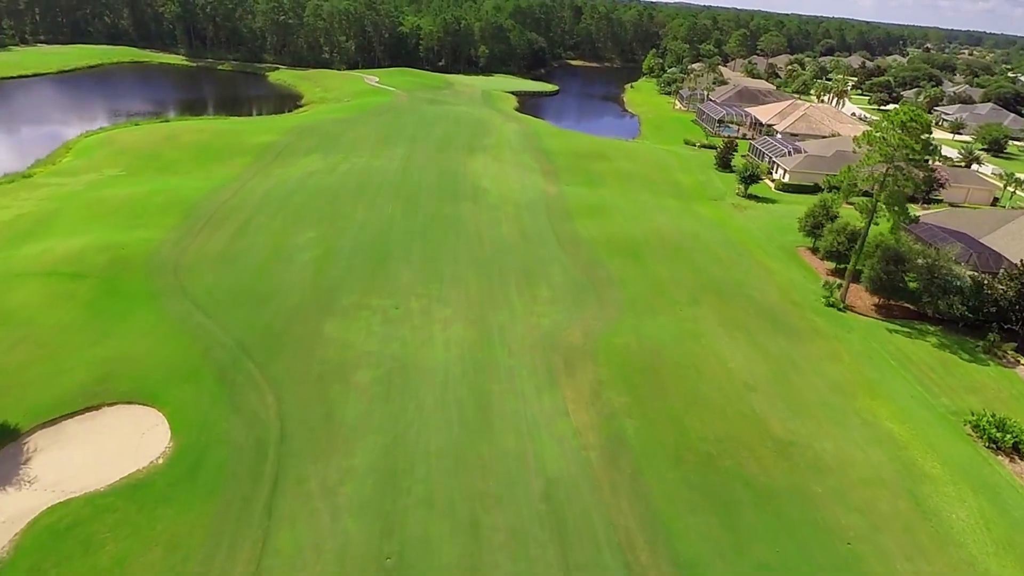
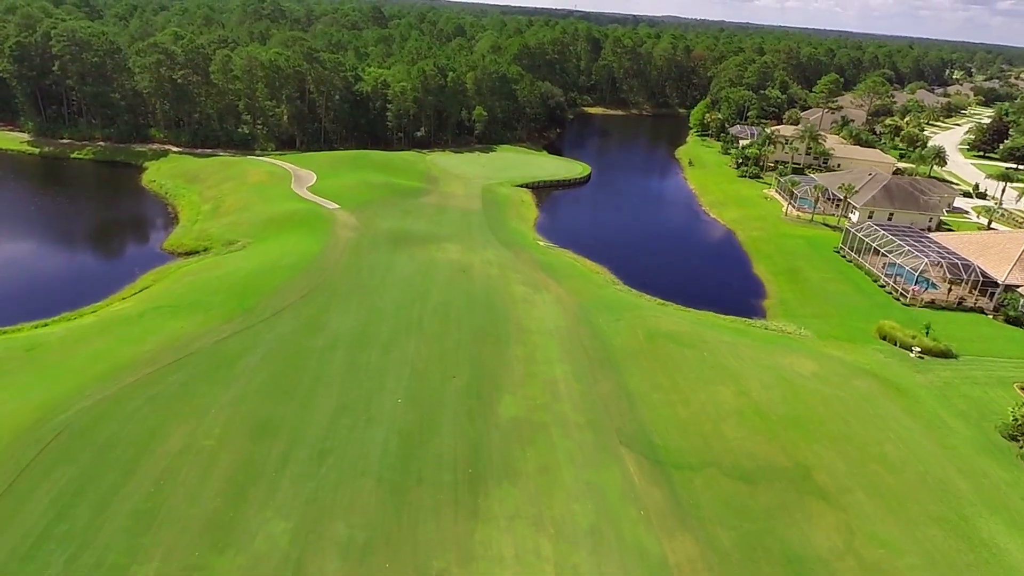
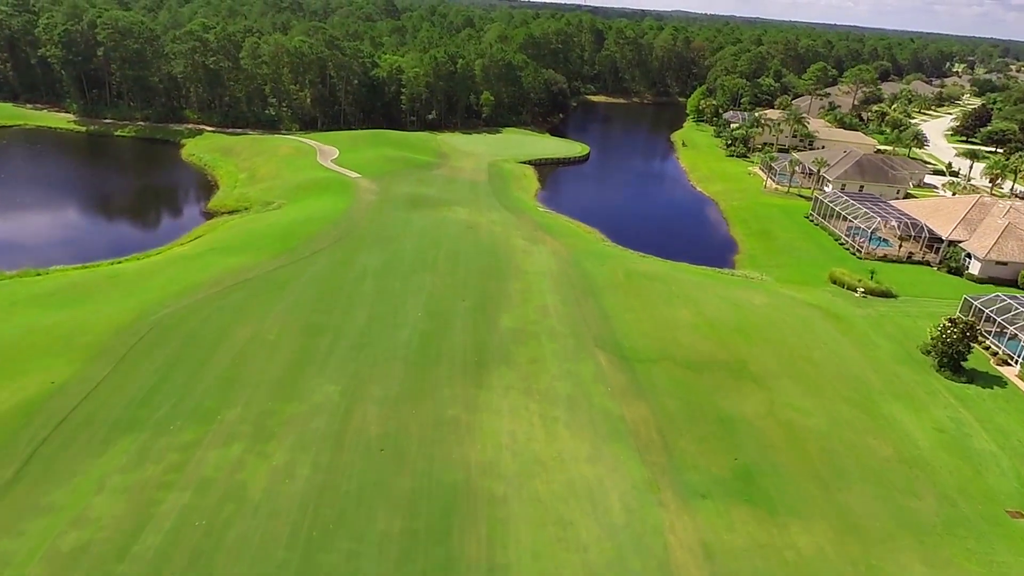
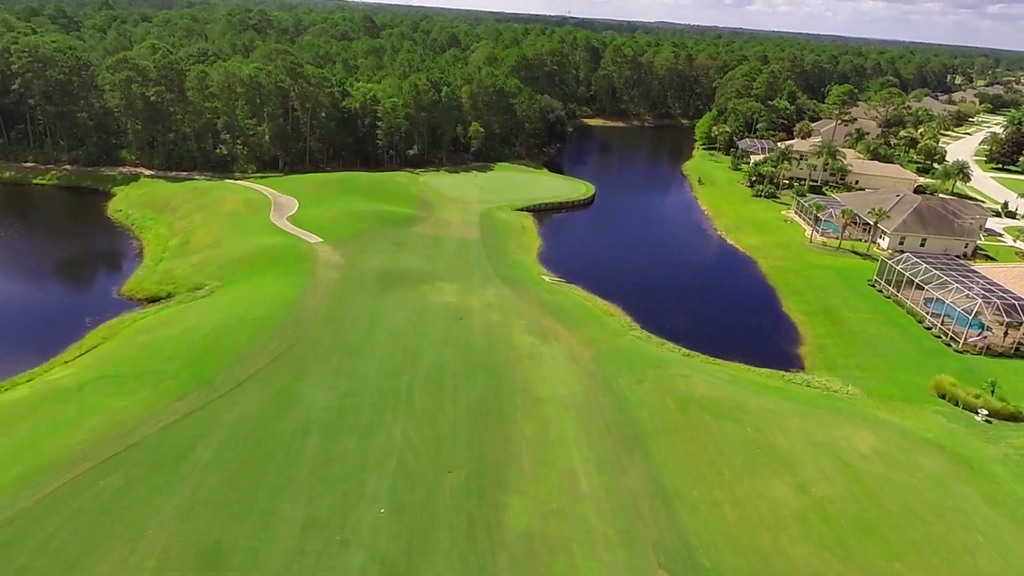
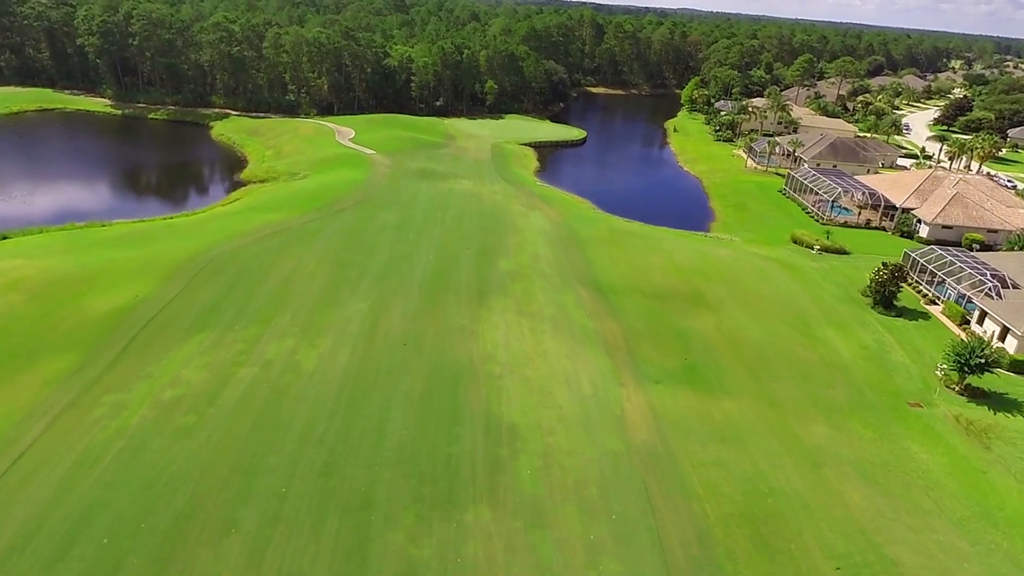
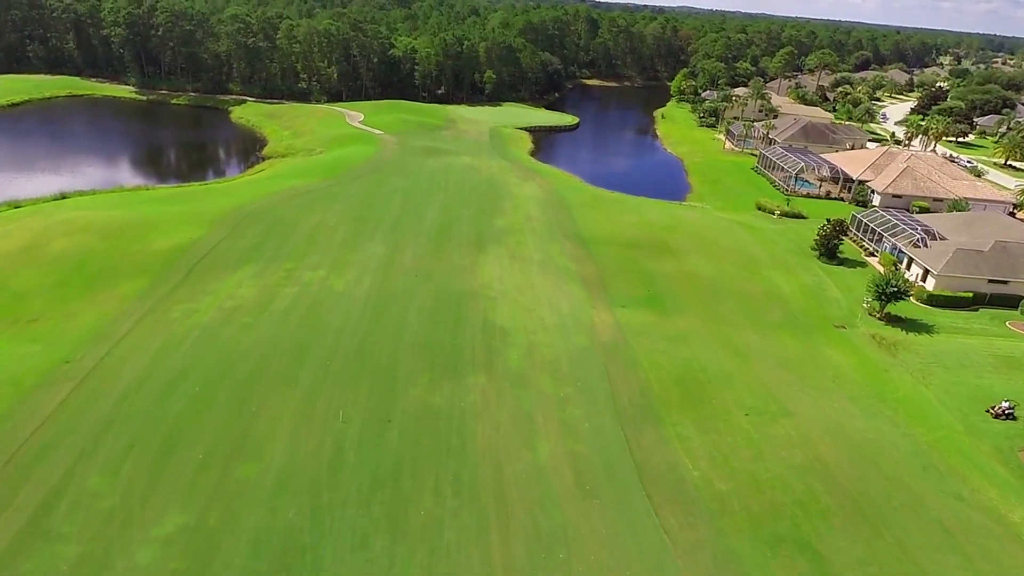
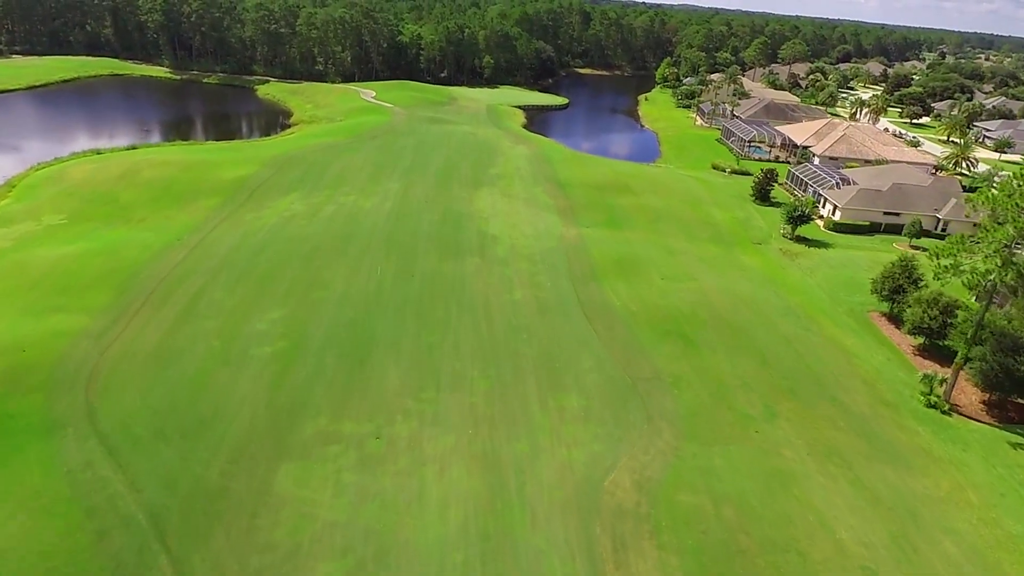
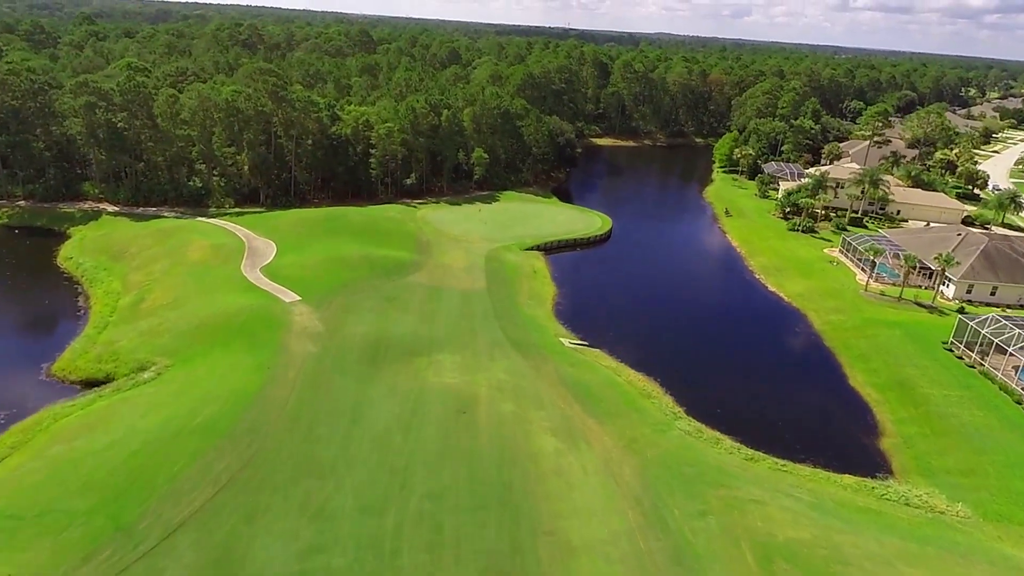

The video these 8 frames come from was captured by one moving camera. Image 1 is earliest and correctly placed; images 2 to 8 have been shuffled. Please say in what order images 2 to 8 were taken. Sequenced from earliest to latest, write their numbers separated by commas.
7, 6, 5, 3, 2, 4, 8
